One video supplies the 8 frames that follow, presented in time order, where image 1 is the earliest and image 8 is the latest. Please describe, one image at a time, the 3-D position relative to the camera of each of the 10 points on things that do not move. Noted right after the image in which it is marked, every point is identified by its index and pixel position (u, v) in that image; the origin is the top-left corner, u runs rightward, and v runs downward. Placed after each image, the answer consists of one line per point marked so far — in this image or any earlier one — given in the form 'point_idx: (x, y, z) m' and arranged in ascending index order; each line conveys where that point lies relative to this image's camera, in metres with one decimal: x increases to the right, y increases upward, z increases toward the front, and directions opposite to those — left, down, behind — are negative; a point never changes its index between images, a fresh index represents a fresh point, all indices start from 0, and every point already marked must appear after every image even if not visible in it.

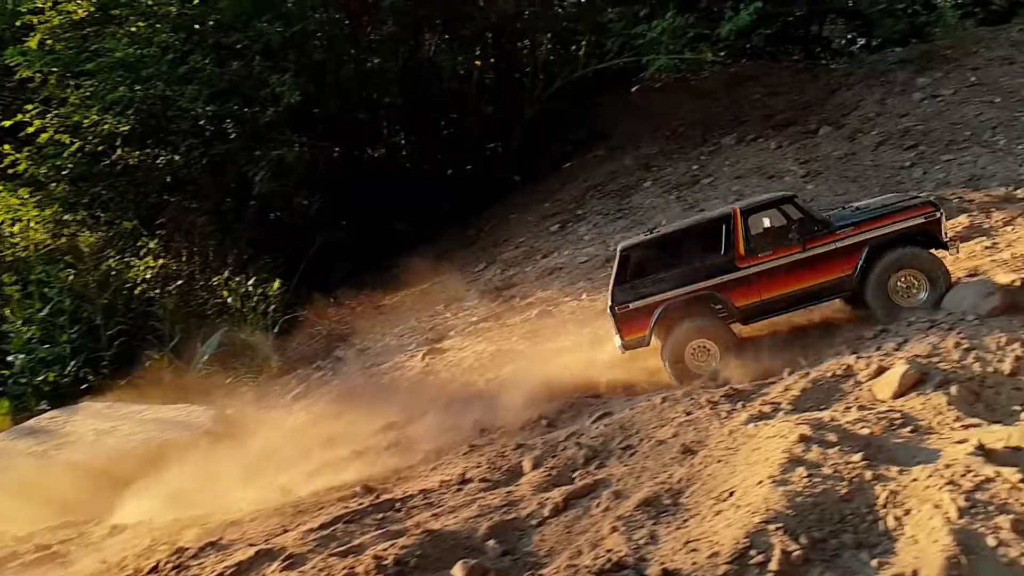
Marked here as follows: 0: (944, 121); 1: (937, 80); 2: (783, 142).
0: (+5.5, +2.1, +9.3) m
1: (+6.0, +3.0, +10.5) m
2: (+3.6, +1.9, +9.9) m
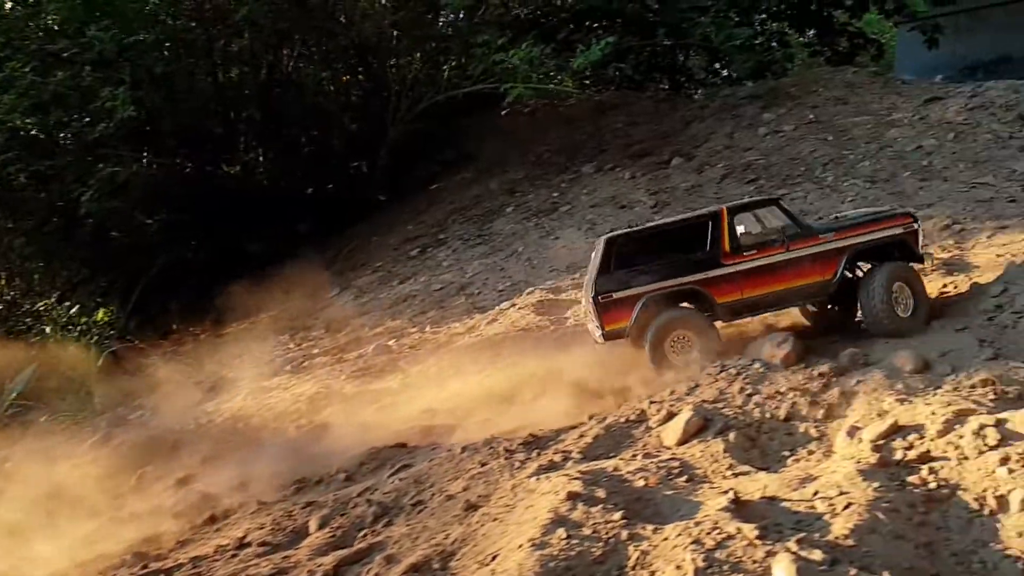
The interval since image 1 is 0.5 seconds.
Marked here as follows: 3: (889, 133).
0: (+3.6, +1.8, +9.9) m
1: (+4.1, +2.6, +11.2) m
2: (+1.7, +1.6, +10.3) m
3: (+5.2, +2.1, +10.0) m
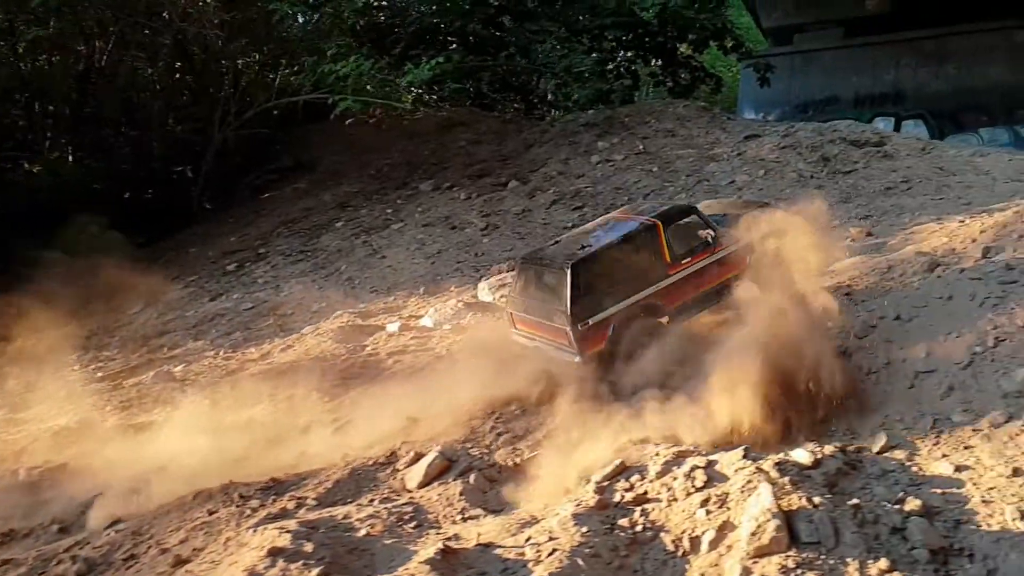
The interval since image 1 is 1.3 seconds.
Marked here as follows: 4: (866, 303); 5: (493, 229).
0: (+1.4, +1.5, +10.3) m
1: (+1.6, +2.3, +11.6) m
2: (-0.6, +1.3, +10.3) m
3: (+2.9, +1.8, +10.7) m
4: (+2.4, -0.1, +5.0) m
5: (-0.2, +0.8, +9.2) m
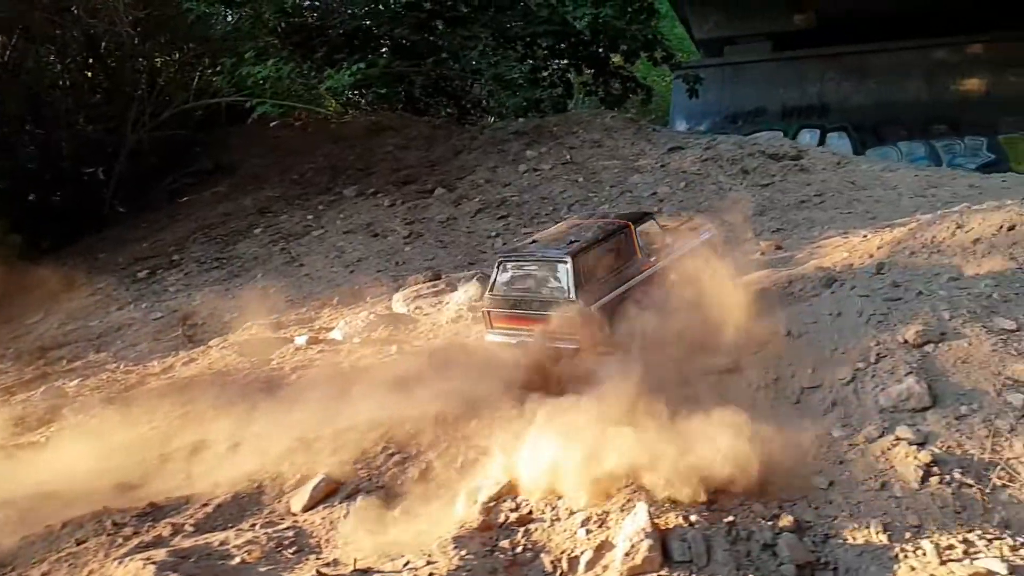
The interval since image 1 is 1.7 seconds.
0: (+0.3, +1.3, +10.4) m
1: (+0.5, +2.2, +11.7) m
2: (-1.6, +1.2, +10.3) m
3: (+1.8, +1.6, +10.8) m
4: (+1.8, -0.2, +5.1) m
5: (-1.2, +0.7, +9.1) m
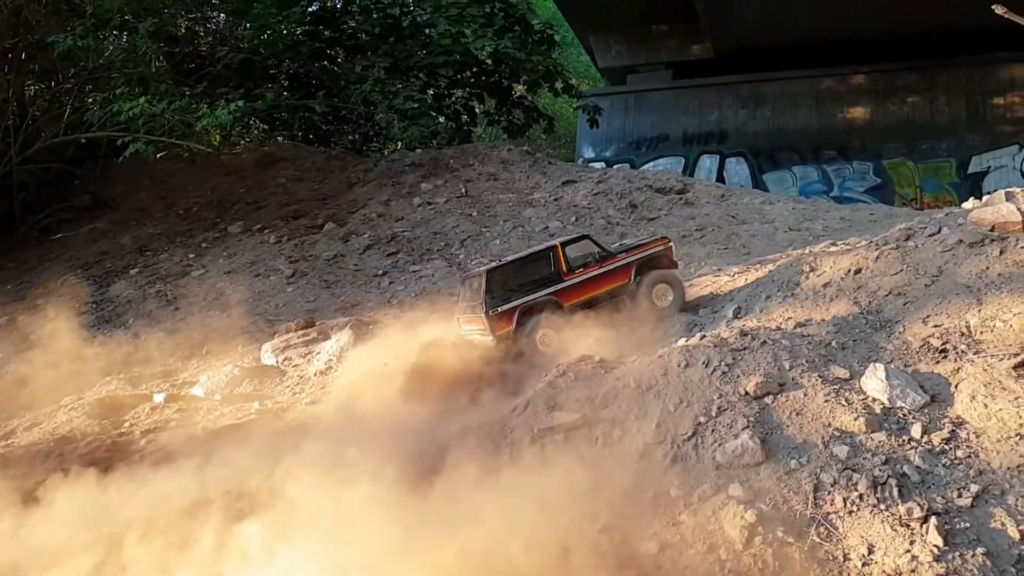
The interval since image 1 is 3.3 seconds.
0: (-1.2, +0.8, +10.4) m
1: (-1.2, +1.6, +11.7) m
2: (-3.2, +0.7, +10.0) m
3: (+0.2, +1.1, +10.9) m
4: (+0.8, -0.6, +5.2) m
5: (-2.6, +0.2, +8.9) m
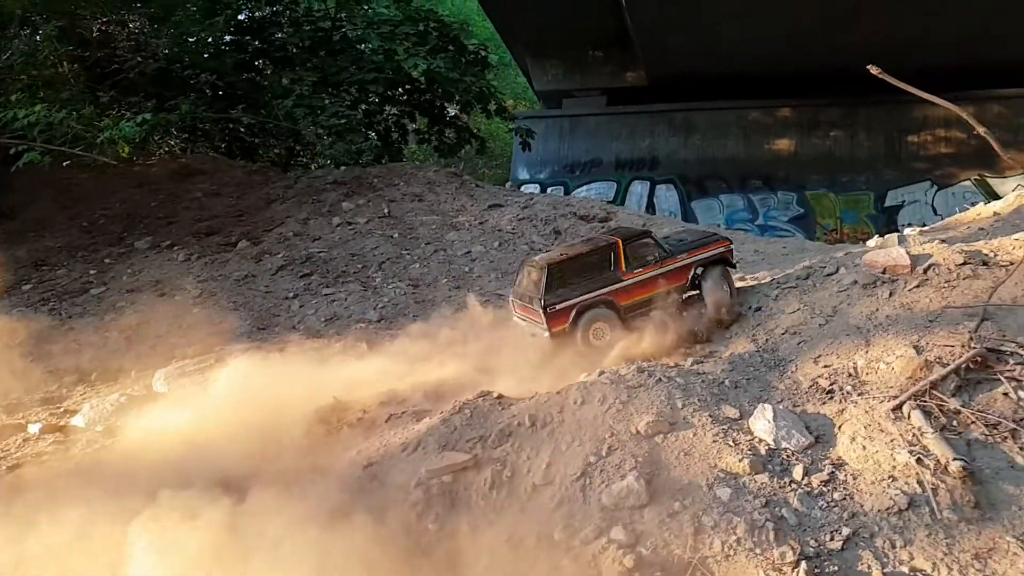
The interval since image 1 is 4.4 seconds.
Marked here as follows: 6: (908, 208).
0: (-2.3, +0.5, +10.2) m
1: (-2.4, +1.3, +11.5) m
2: (-4.2, +0.4, +9.7) m
3: (-1.0, +0.8, +10.9) m
4: (0.0, -0.8, +5.2) m
5: (-3.6, -0.1, +8.6) m
6: (+10.5, +2.1, +19.1) m
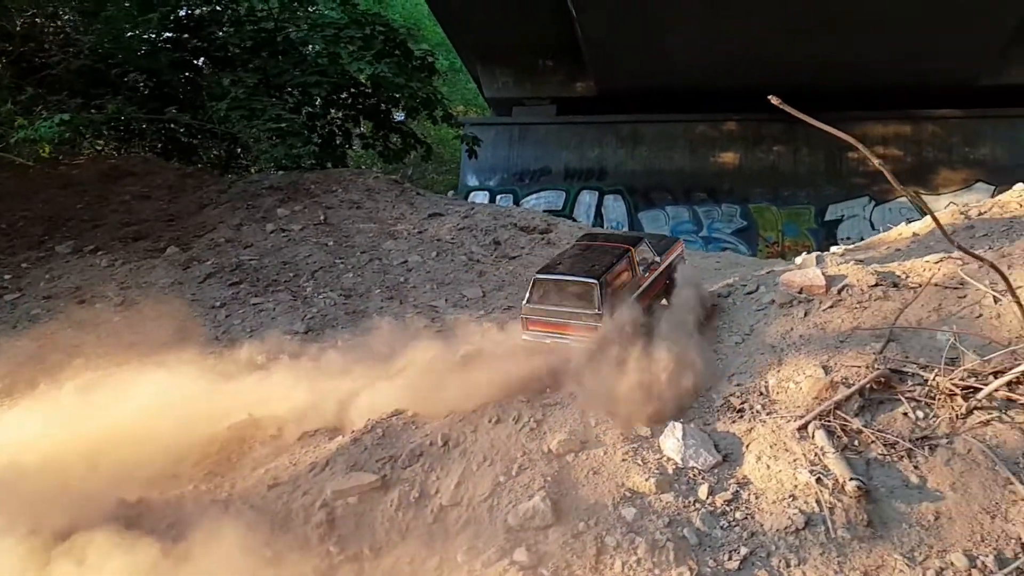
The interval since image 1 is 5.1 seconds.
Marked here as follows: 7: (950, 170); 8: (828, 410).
0: (-3.2, +0.4, +10.0) m
1: (-3.4, +1.2, +11.4) m
2: (-5.1, +0.4, +9.4) m
3: (-1.9, +0.6, +10.8) m
4: (-0.6, -1.0, +5.2) m
5: (-4.4, -0.2, +8.4) m
6: (+9.0, +1.8, +19.8) m
7: (+11.7, +3.2, +19.3) m
8: (+2.3, -0.9, +5.2) m
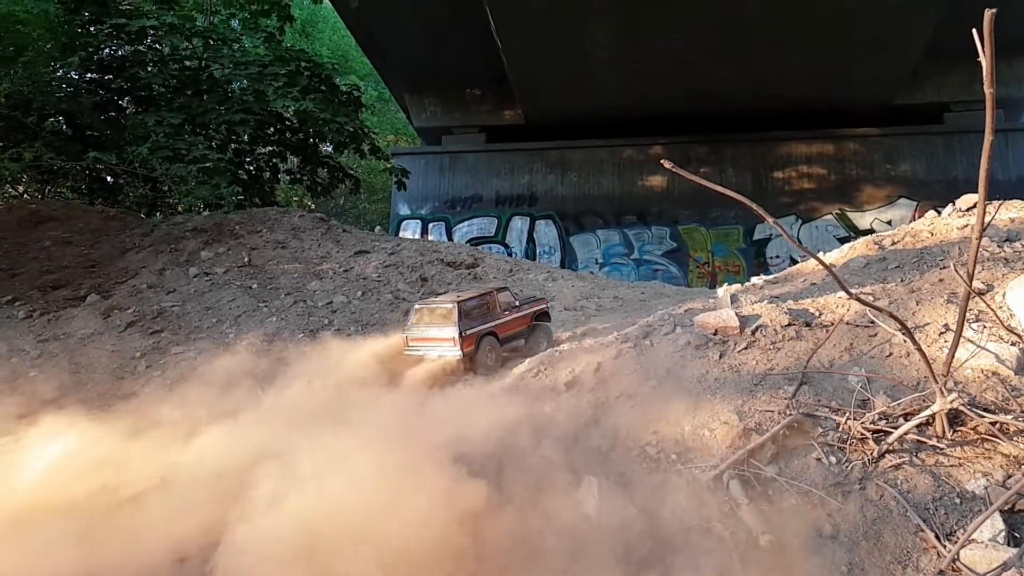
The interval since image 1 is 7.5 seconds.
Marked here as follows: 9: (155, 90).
0: (-4.2, -0.2, +9.6) m
1: (-4.5, +0.5, +11.0) m
2: (-6.0, -0.3, +8.8) m
3: (-3.0, 0.0, +10.5) m
4: (-1.2, -1.4, +5.0) m
5: (-5.3, -0.8, +7.9) m
6: (+7.2, +1.2, +20.3) m
7: (+9.8, +2.7, +20.1) m
8: (+1.6, -1.2, +5.2) m
9: (-6.8, +3.7, +13.5) m
